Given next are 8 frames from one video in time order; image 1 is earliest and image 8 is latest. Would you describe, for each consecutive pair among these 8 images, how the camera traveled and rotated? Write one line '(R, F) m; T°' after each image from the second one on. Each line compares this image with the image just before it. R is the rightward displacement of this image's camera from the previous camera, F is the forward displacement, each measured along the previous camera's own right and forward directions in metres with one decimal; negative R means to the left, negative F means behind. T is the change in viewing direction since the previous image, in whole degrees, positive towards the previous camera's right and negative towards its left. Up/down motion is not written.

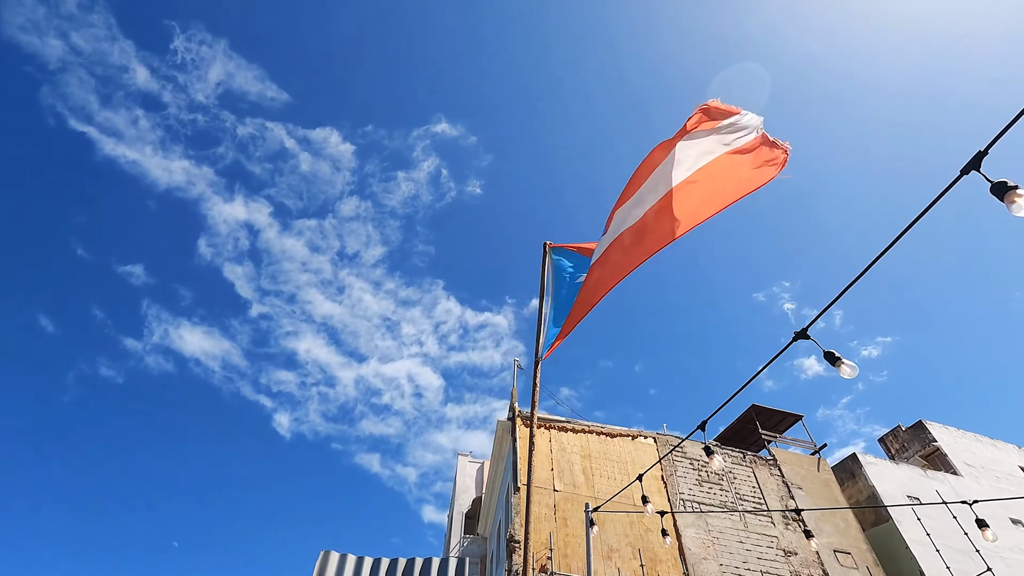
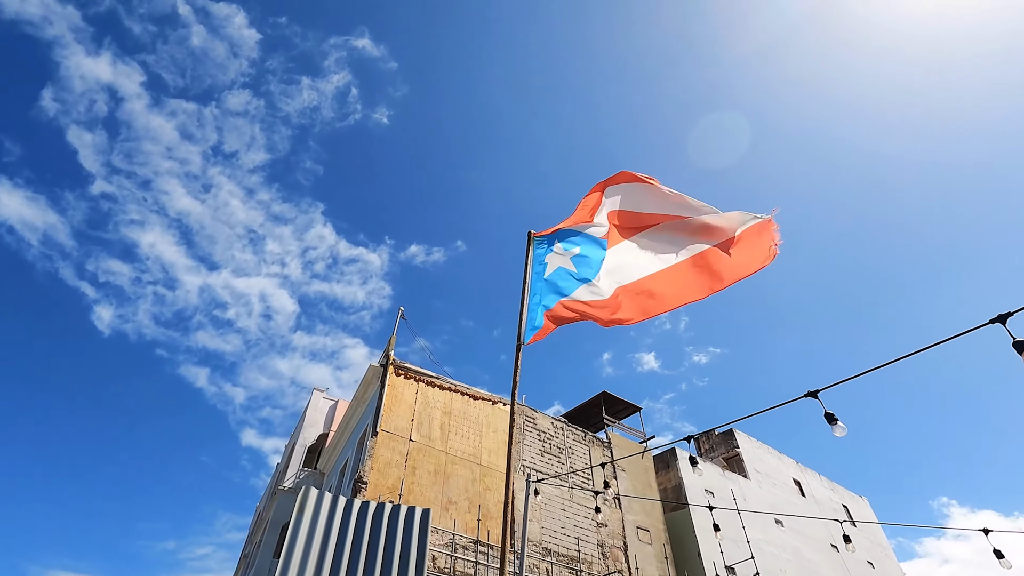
(-2.2, +0.2) m; +13°
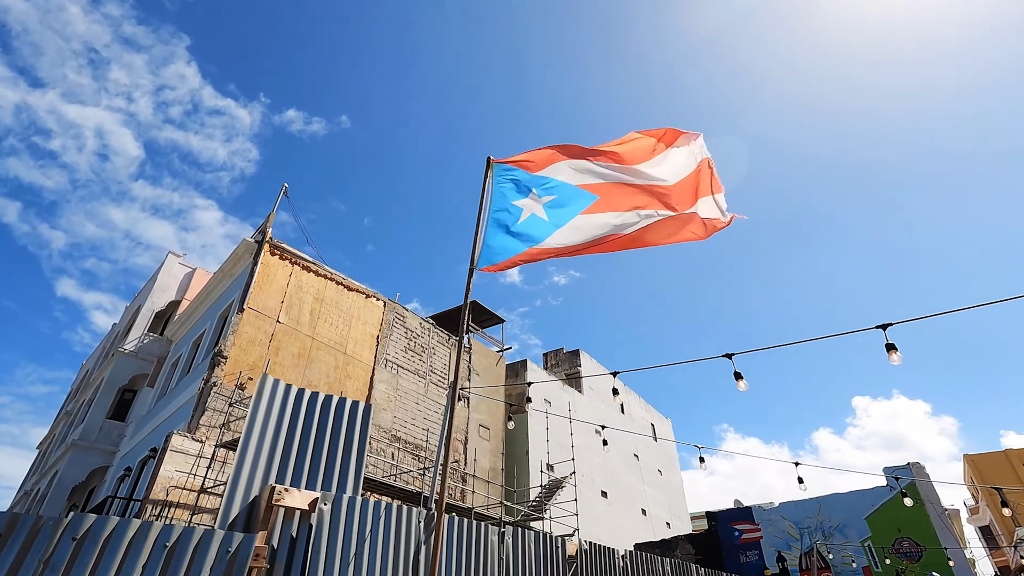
(-1.7, -0.7) m; +14°
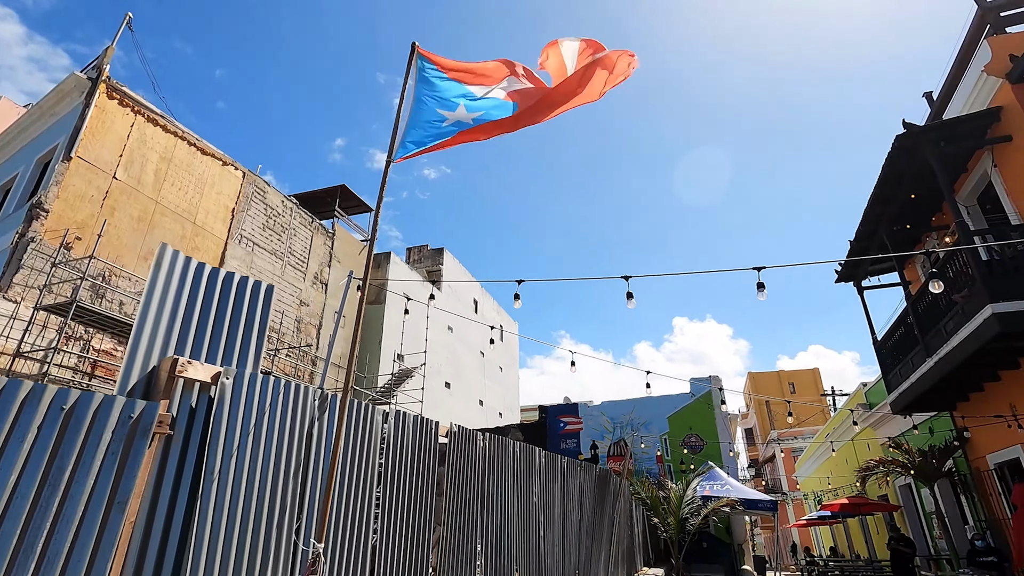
(-1.0, -0.7) m; +15°
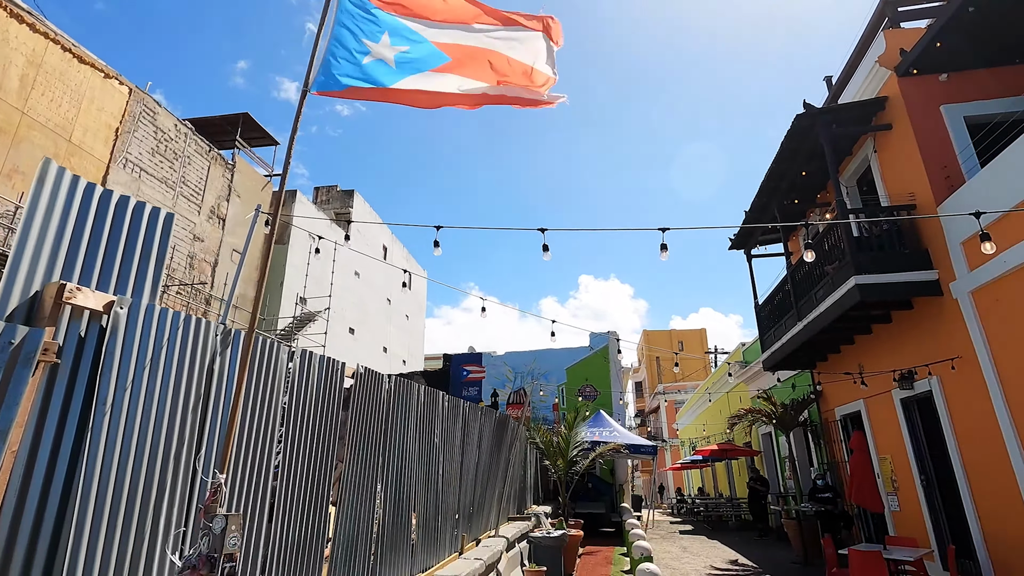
(0.0, -0.4) m; +9°
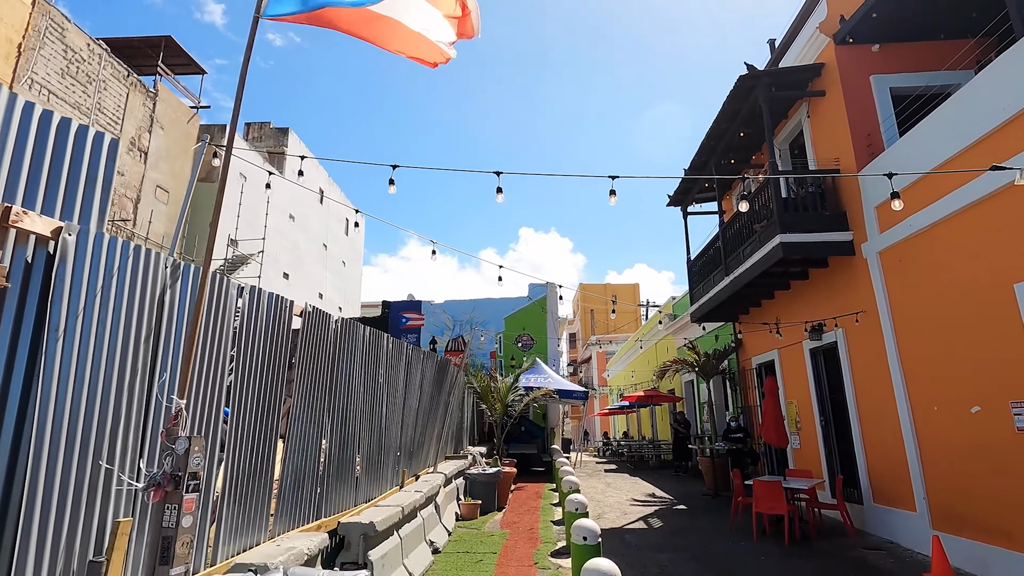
(-0.2, -0.6) m; +6°
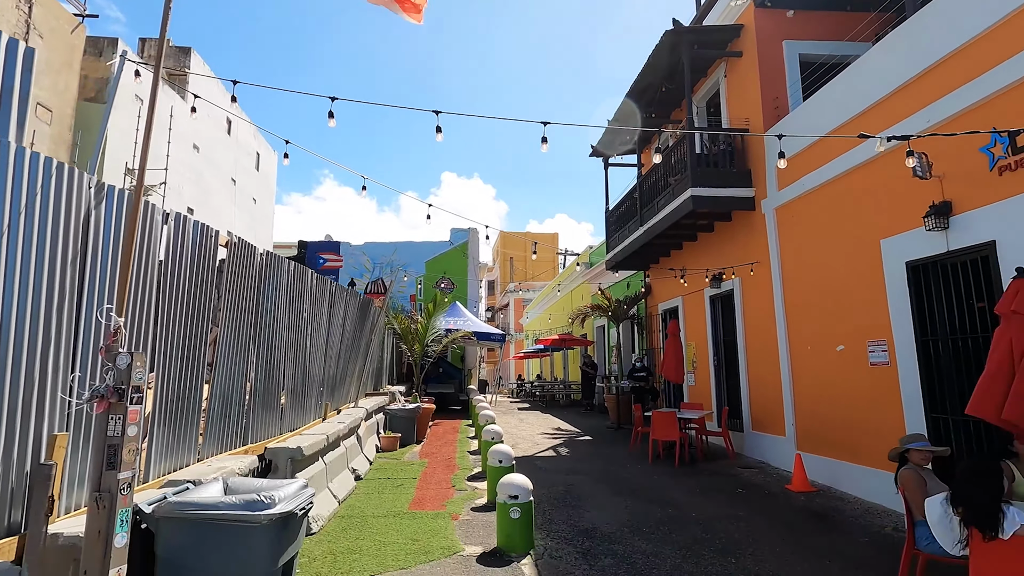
(-0.2, -0.9) m; +8°
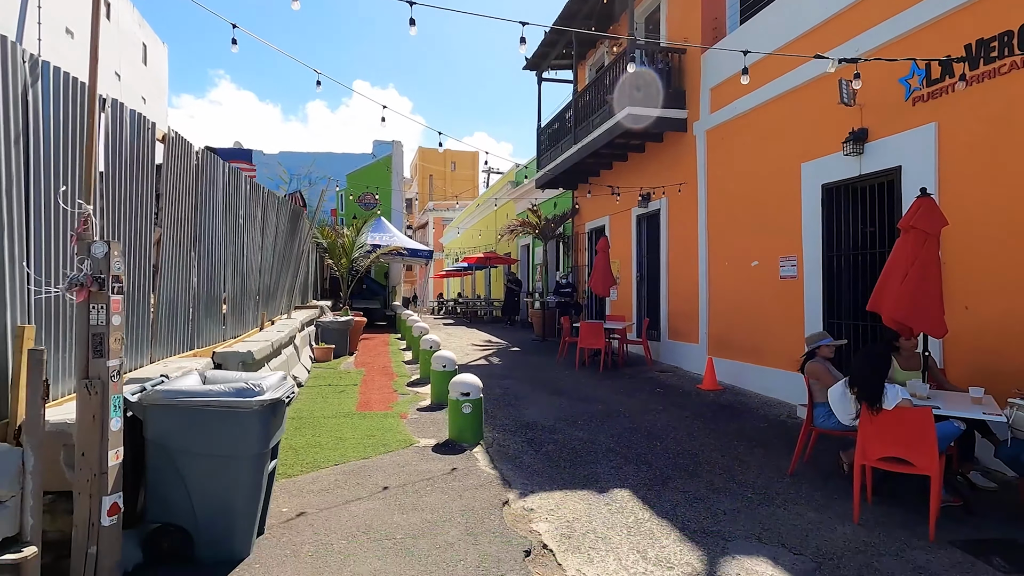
(-1.0, -0.5) m; +8°
